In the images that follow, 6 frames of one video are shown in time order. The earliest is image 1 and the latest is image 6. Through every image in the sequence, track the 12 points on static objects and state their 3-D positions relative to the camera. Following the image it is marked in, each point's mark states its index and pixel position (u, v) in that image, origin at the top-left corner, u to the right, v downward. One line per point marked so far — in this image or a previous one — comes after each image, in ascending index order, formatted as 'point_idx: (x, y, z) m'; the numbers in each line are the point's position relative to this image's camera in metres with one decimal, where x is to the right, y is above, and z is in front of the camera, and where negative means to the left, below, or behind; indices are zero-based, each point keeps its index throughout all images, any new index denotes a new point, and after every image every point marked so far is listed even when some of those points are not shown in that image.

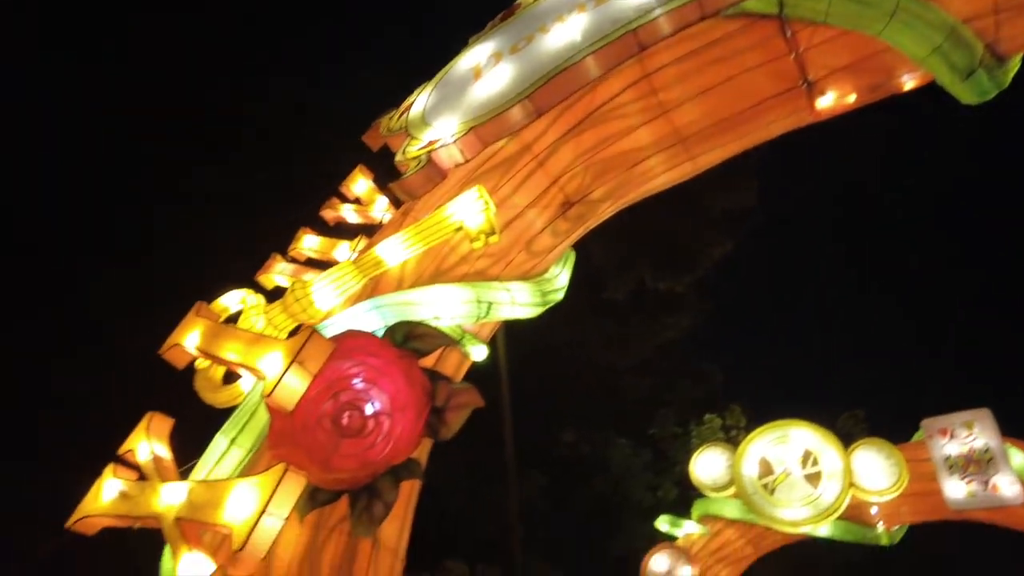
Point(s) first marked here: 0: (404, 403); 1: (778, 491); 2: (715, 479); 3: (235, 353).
0: (-0.4, -0.5, +2.7) m
1: (+2.7, -2.1, +6.8) m
2: (+2.3, -2.1, +7.4) m
3: (-1.2, -0.3, +2.8) m
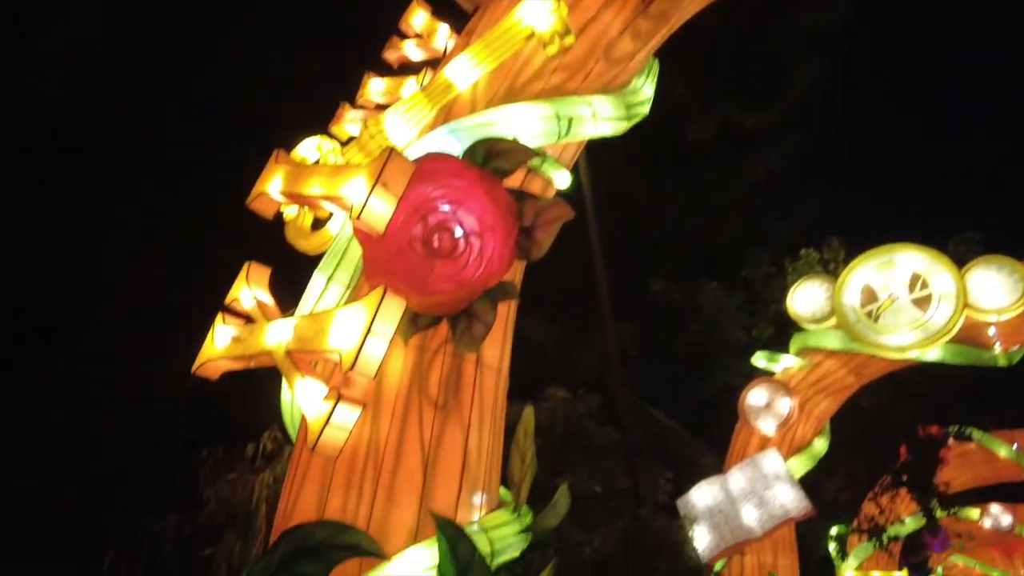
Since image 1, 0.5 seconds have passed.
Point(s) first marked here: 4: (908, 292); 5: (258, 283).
0: (-0.1, +0.3, +2.6) m
1: (+3.7, -0.3, +6.5) m
2: (+3.3, -0.2, +7.1) m
3: (-0.8, +0.4, +2.8) m
4: (+3.9, 0.0, +6.5) m
5: (-1.2, 0.0, +3.2) m
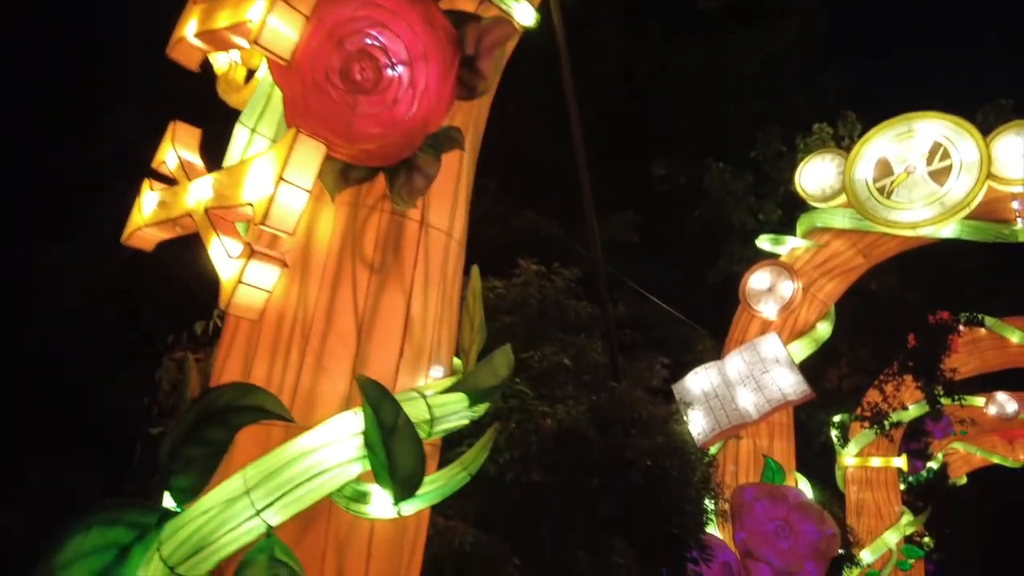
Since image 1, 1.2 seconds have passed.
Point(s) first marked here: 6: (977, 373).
0: (-0.3, +0.8, +2.2) m
1: (+3.5, +0.9, +6.1) m
2: (+3.2, +1.0, +6.7) m
3: (-1.0, +1.0, +2.4) m
4: (+3.8, +1.1, +6.0) m
5: (-1.4, +0.6, +2.9) m
6: (+7.9, -1.4, +11.3) m
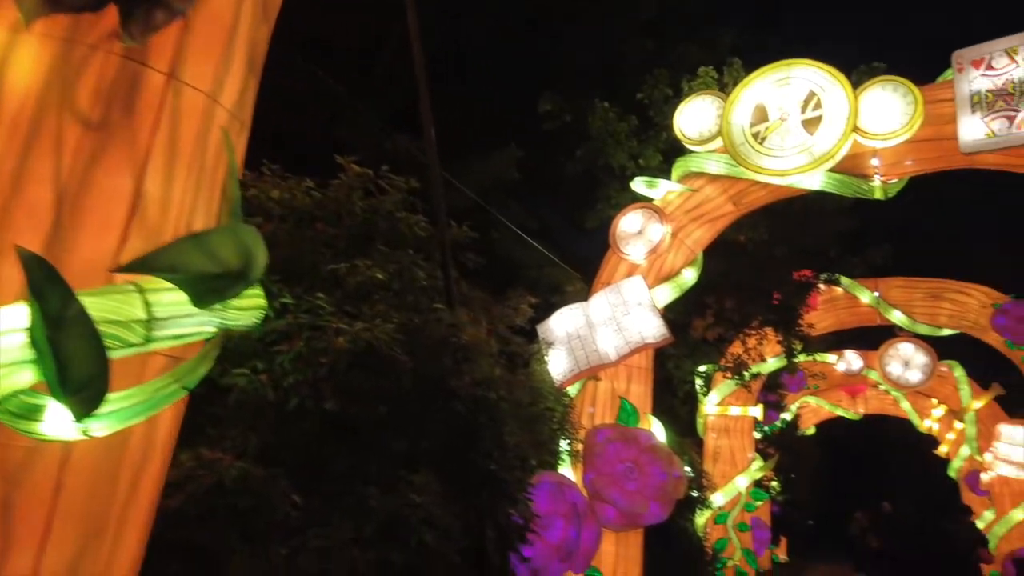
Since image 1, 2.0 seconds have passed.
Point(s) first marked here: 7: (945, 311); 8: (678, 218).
0: (-0.9, +1.2, +1.7) m
1: (+2.3, +1.3, +6.0) m
2: (+1.9, +1.5, +6.6) m
3: (-1.6, +1.4, +1.7) m
4: (+2.6, +1.6, +6.0) m
5: (-2.1, +1.1, +2.2) m
6: (+5.7, -0.8, +12.0) m
7: (+7.1, -0.4, +10.9) m
8: (+1.7, +0.7, +6.8) m
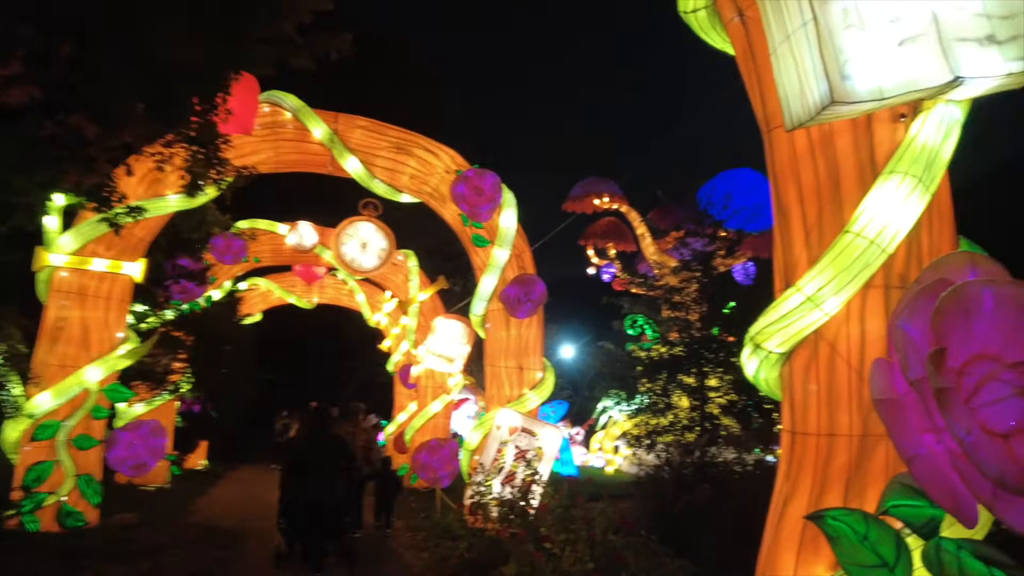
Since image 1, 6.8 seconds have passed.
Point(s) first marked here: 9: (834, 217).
0: (-1.1, +2.1, -3.5) m
1: (-1.5, +2.8, +1.9) m
2: (-2.1, +3.1, +2.0) m
3: (-1.6, +2.4, -4.0) m
4: (-1.2, +3.0, +2.0) m
5: (-2.3, +2.2, -4.0) m
6: (-3.2, +1.5, +8.7) m
7: (-1.4, +1.6, +8.8) m
8: (-2.5, +2.4, +2.1) m
9: (+1.5, +0.3, +3.0) m
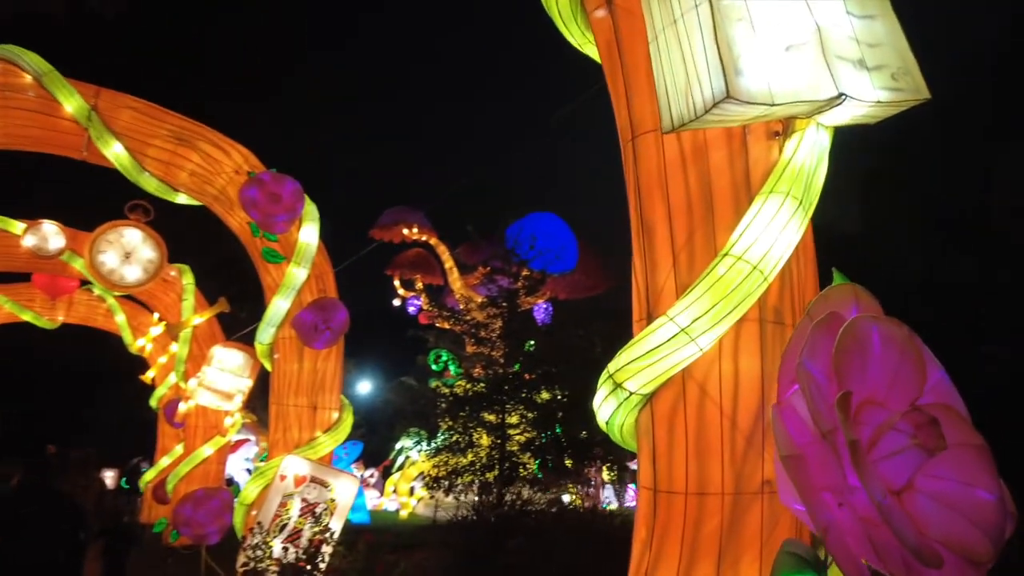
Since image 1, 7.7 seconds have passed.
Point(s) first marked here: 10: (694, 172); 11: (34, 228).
0: (+0.3, +2.4, -4.2) m
1: (-1.6, +2.9, +0.8) m
2: (-2.2, +3.2, +0.8) m
3: (0.0, +2.7, -4.8) m
4: (-1.3, +3.1, +1.0) m
5: (-0.7, +2.6, -5.0) m
6: (-5.3, +1.4, +6.8) m
7: (-3.6, +1.3, +7.4) m
8: (-2.7, +2.5, +0.7) m
9: (+0.8, +0.2, +2.7) m
10: (+0.8, +0.5, +2.7) m
11: (-6.5, +0.9, +8.9) m
